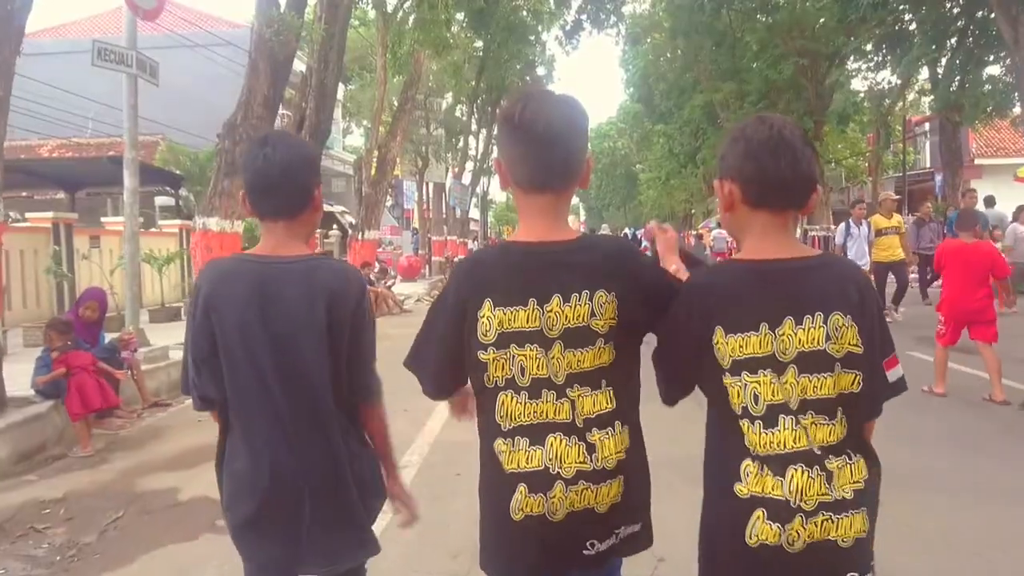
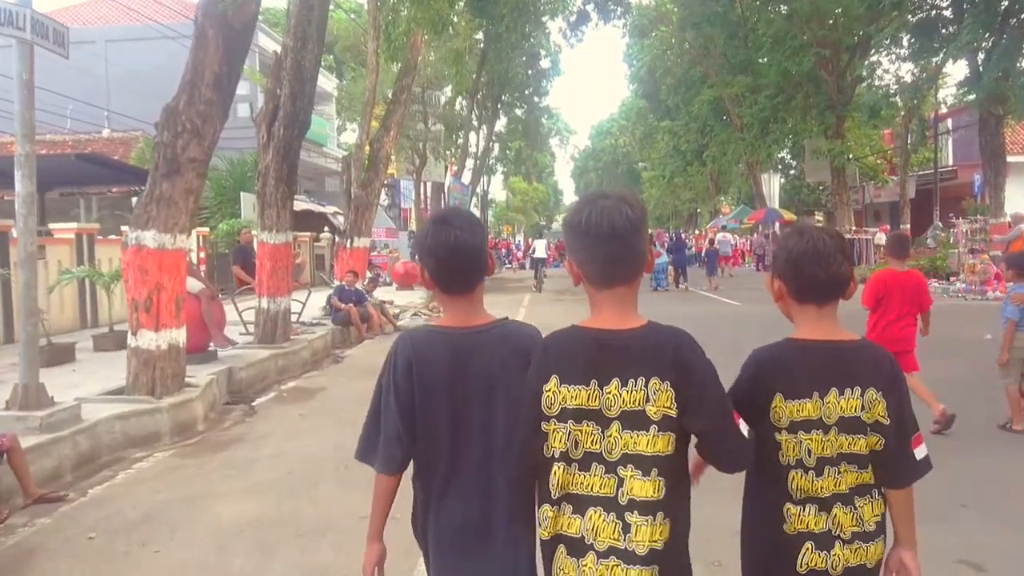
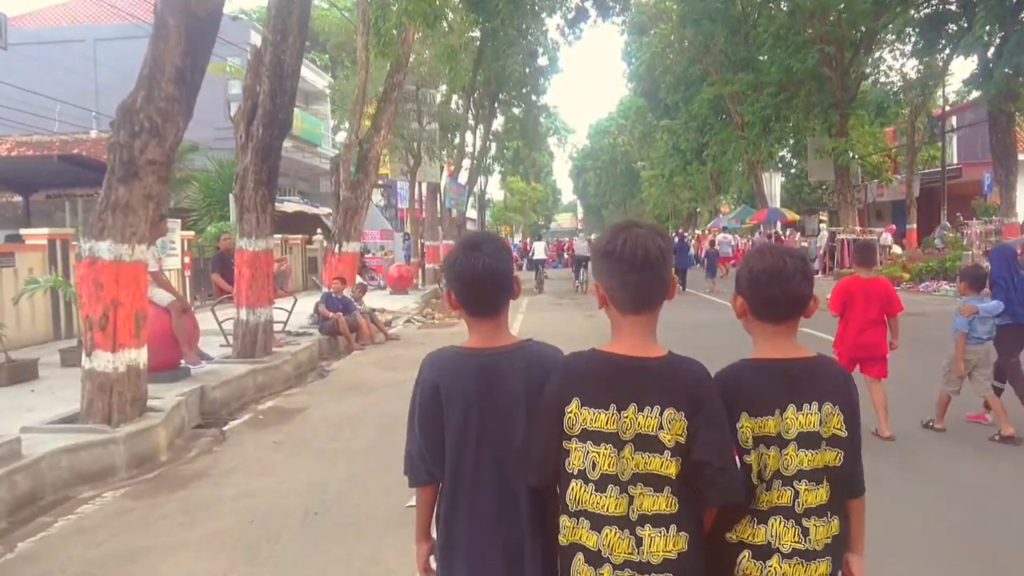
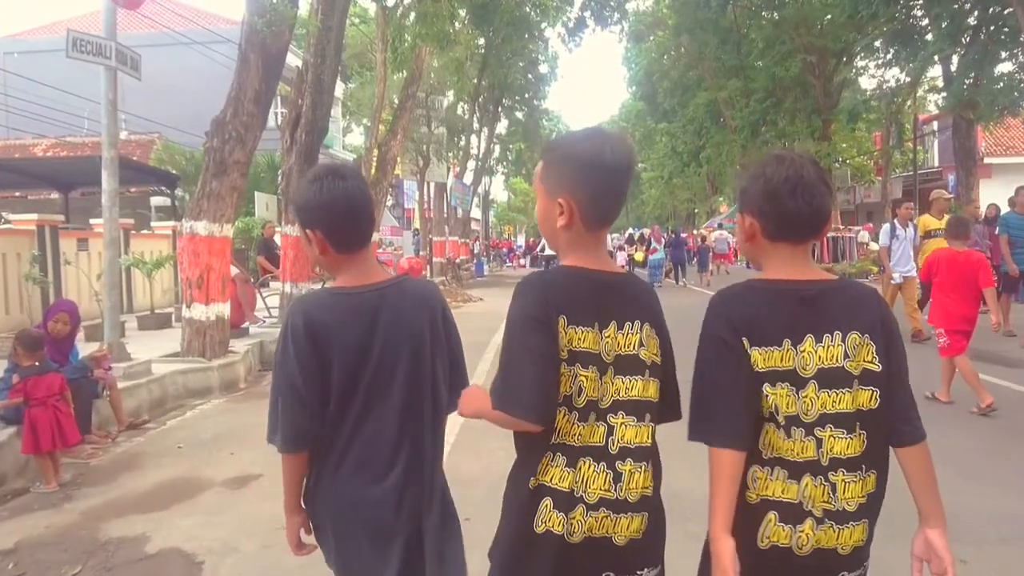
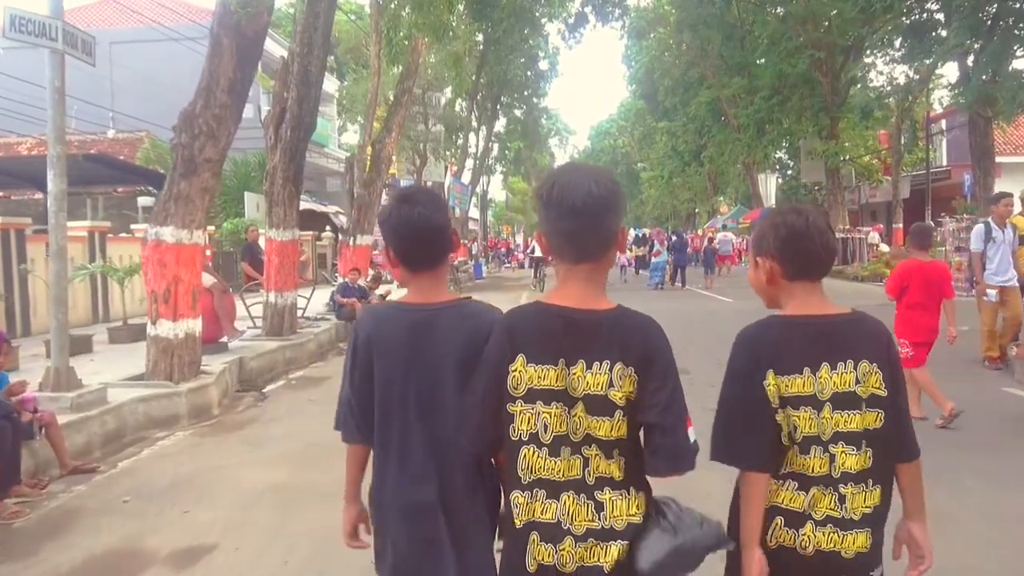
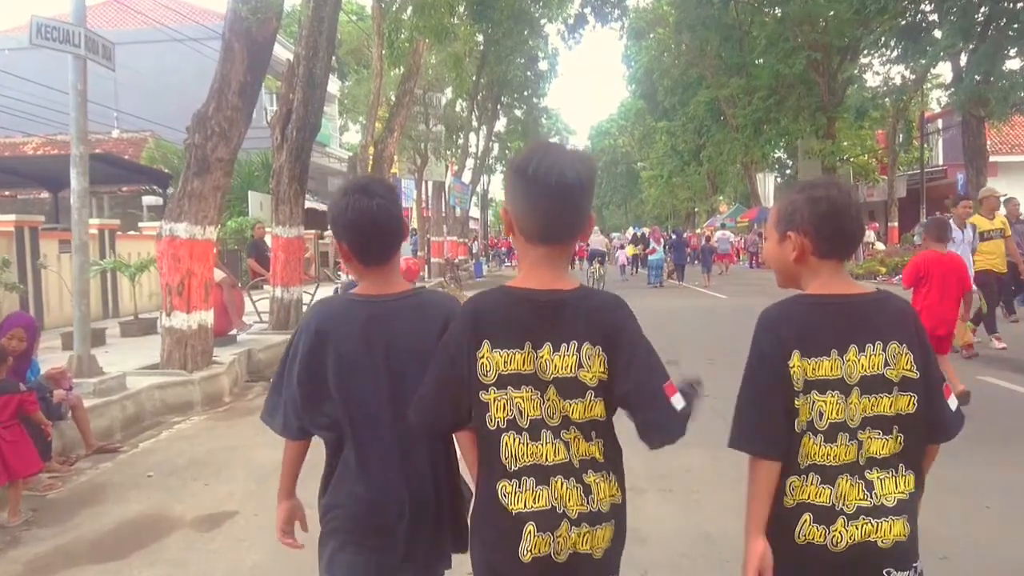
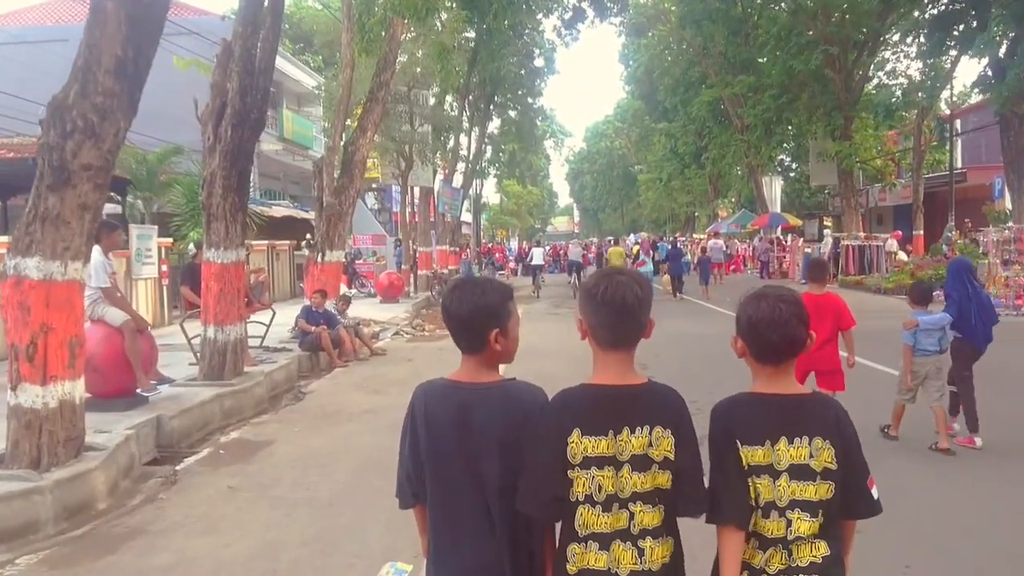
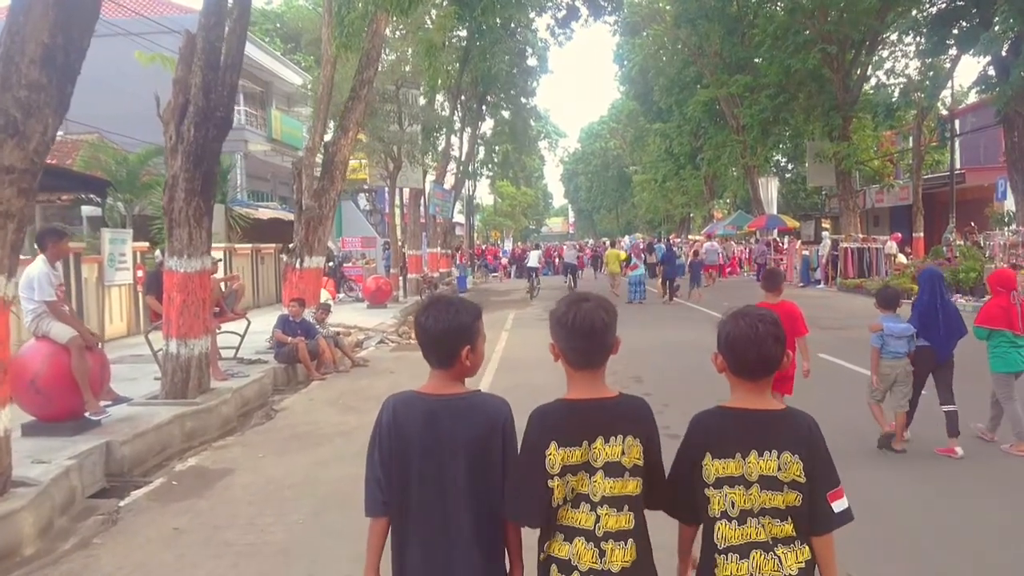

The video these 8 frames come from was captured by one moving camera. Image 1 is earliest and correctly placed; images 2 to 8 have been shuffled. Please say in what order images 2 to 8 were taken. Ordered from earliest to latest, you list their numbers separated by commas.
4, 6, 5, 2, 3, 7, 8
